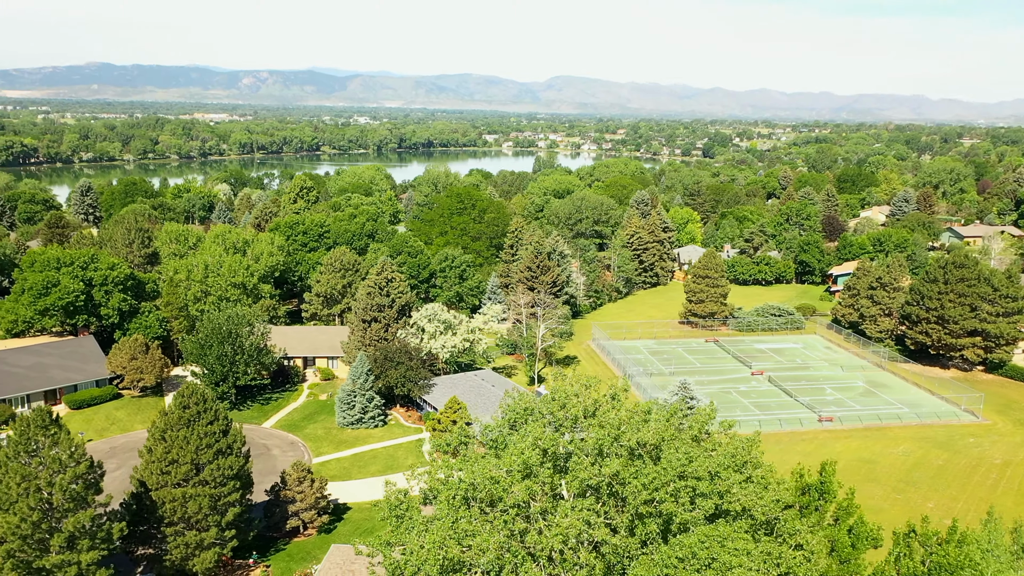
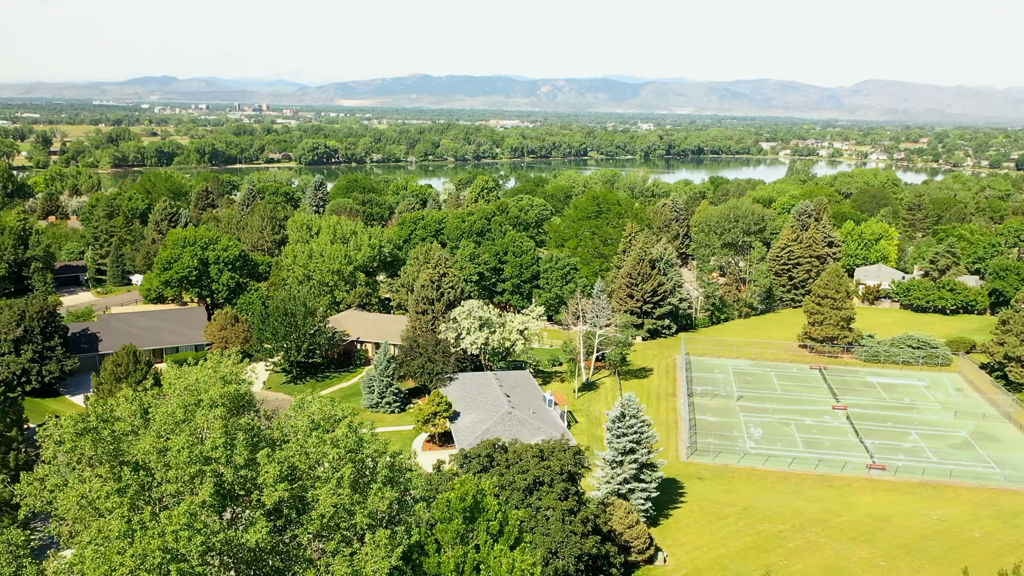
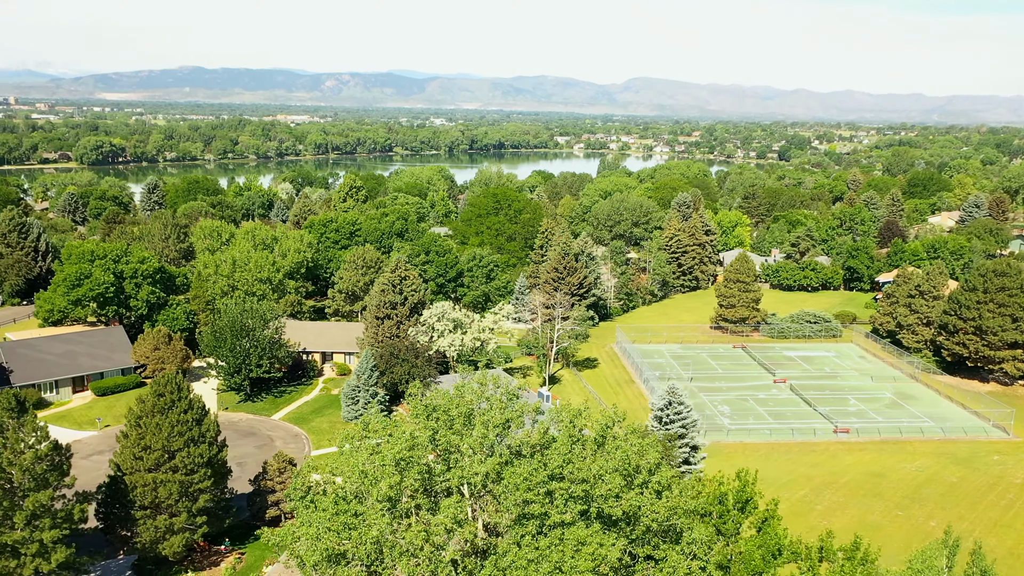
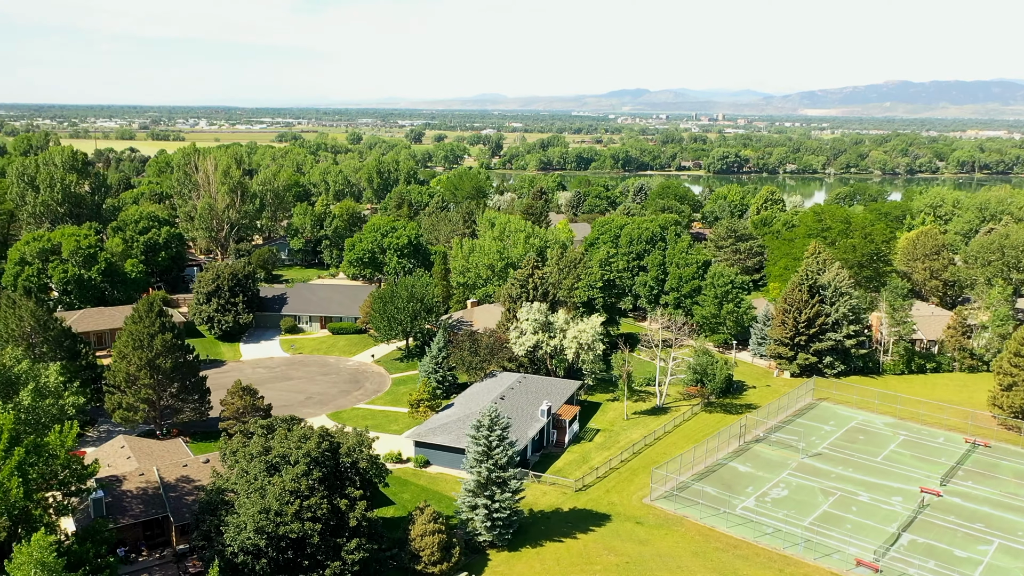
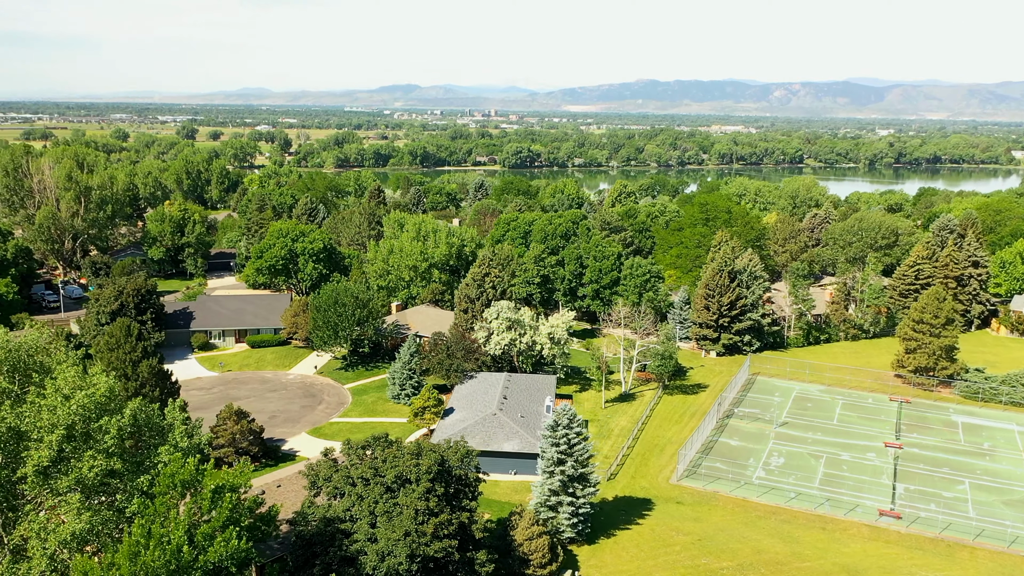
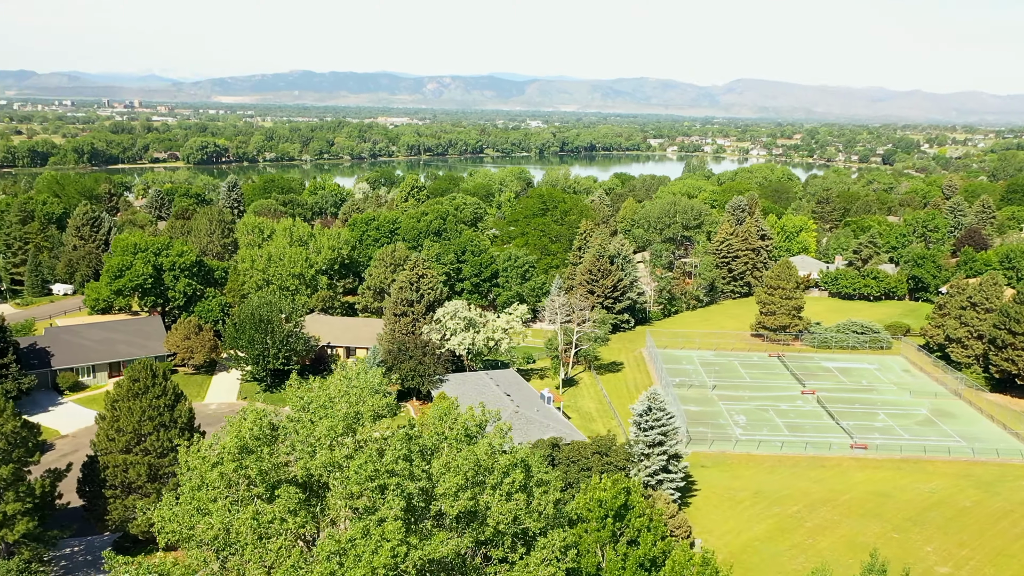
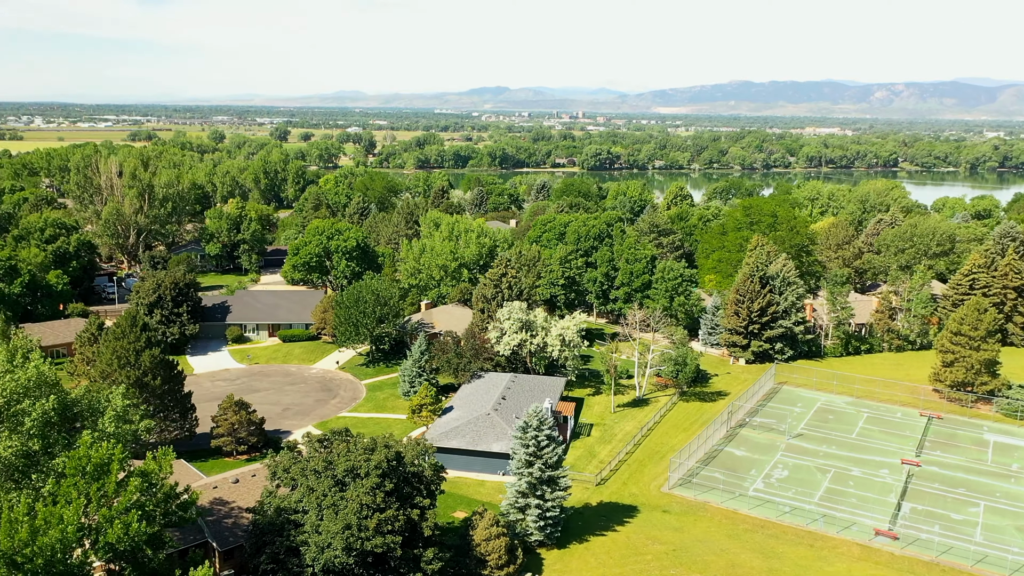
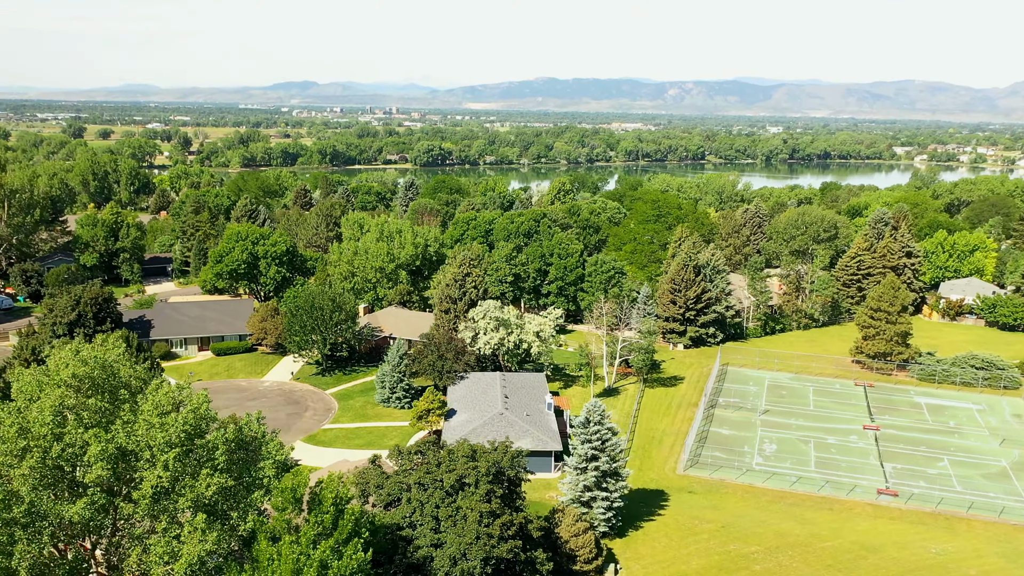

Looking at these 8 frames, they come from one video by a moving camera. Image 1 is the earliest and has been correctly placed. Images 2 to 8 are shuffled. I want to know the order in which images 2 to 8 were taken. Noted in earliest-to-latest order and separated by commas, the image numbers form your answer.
3, 6, 2, 8, 5, 7, 4
